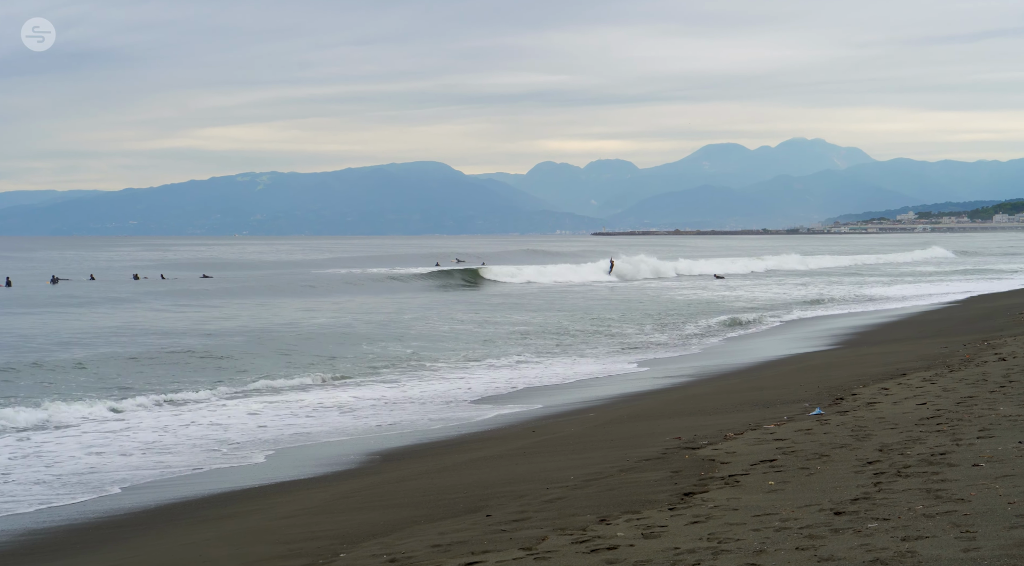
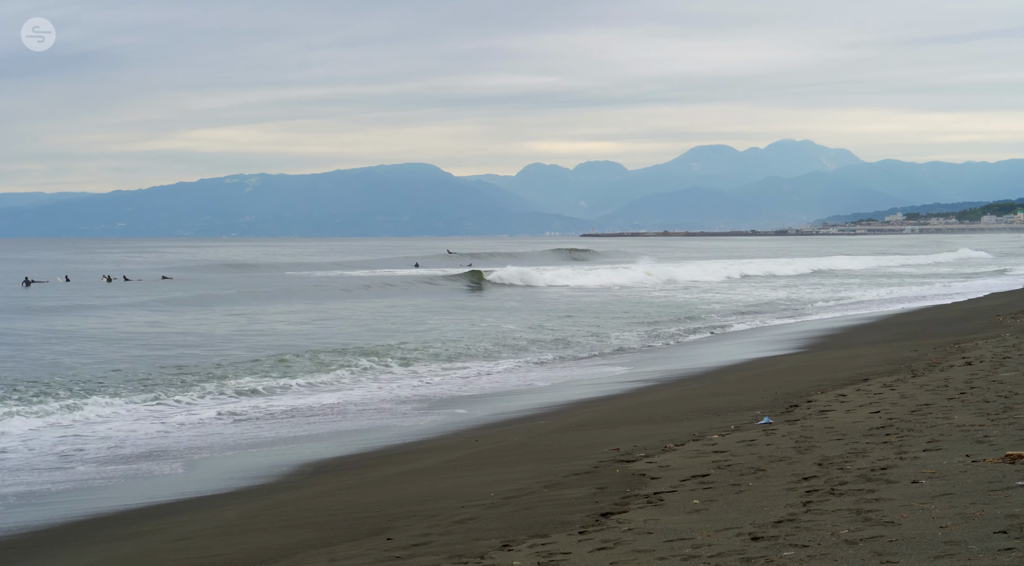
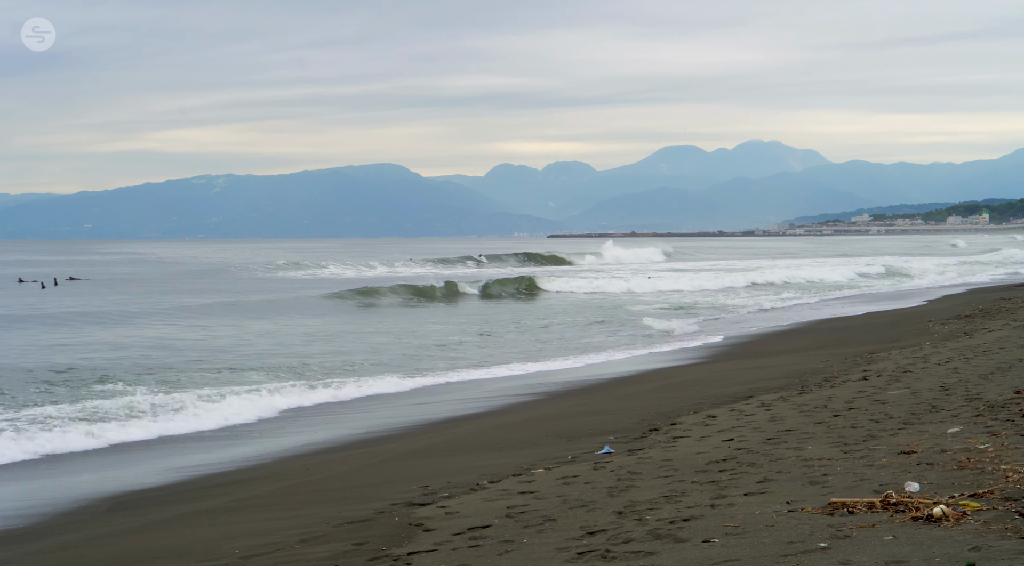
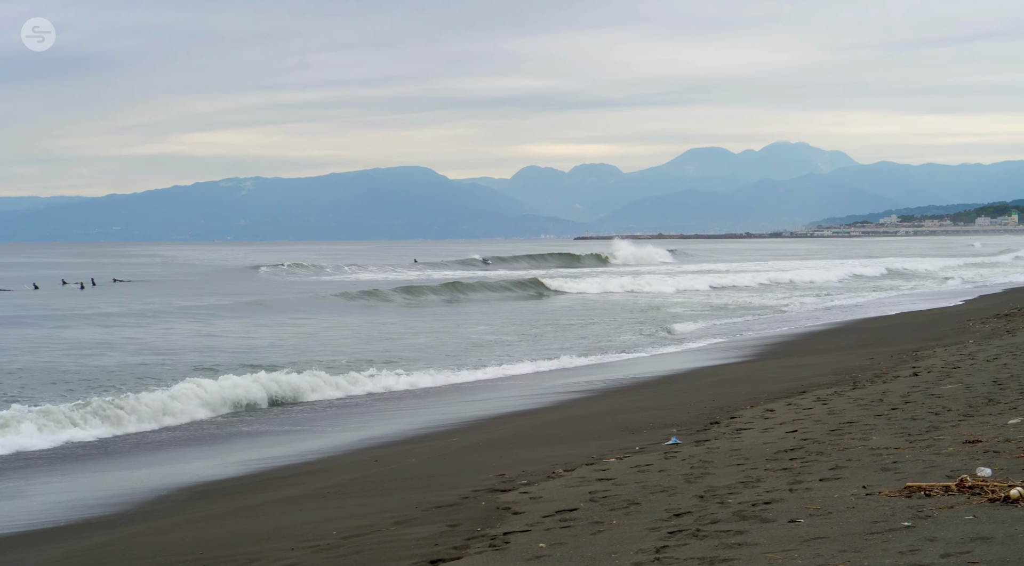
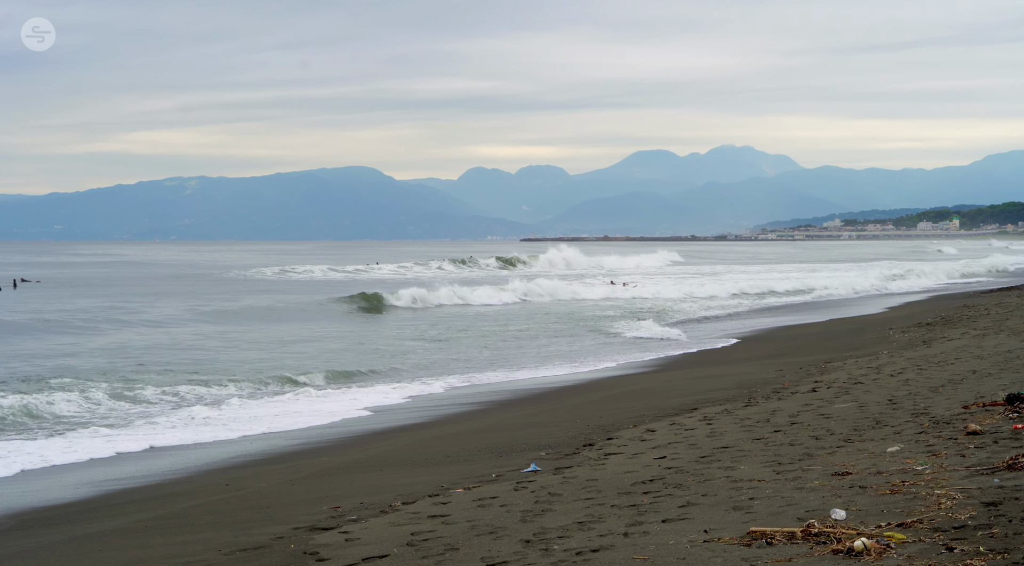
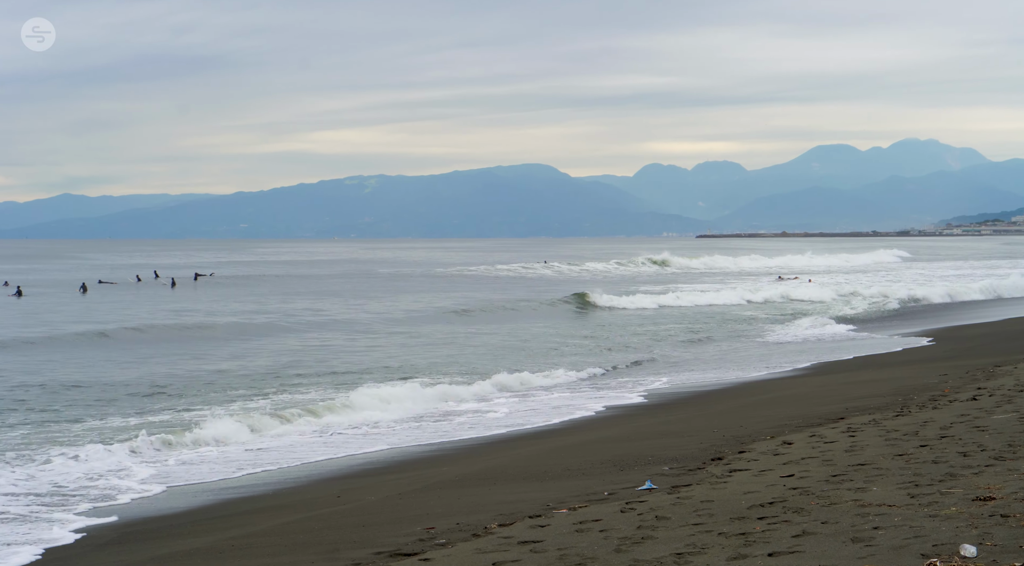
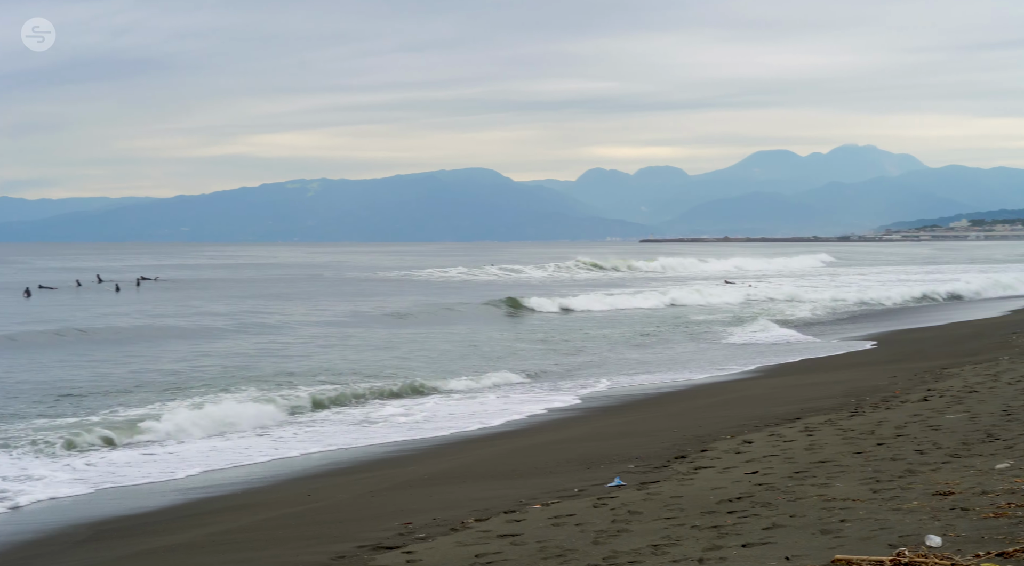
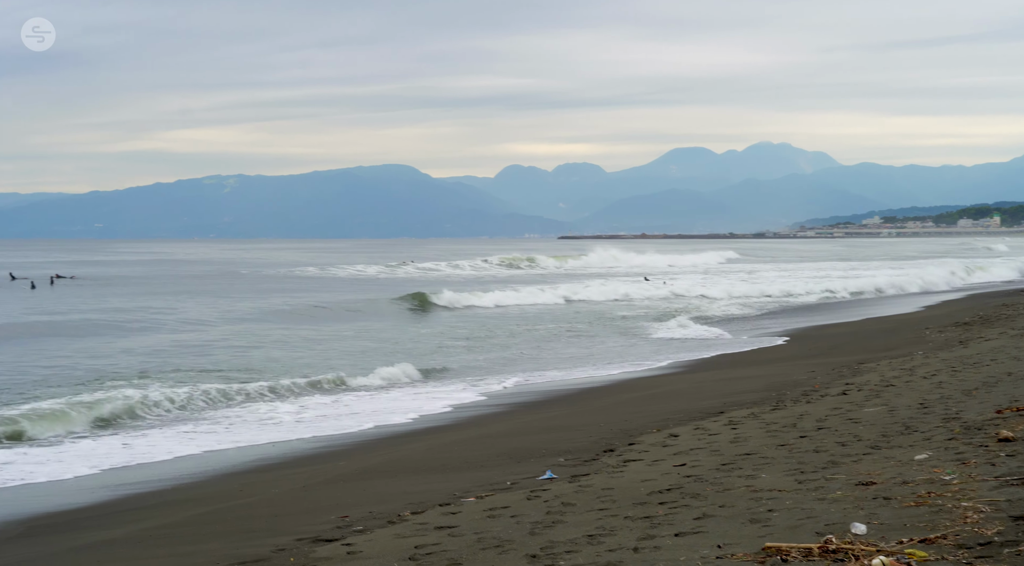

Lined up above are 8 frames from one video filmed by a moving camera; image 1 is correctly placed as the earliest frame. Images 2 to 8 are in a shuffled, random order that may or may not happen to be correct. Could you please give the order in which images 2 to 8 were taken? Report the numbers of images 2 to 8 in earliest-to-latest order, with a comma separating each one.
2, 4, 3, 5, 8, 7, 6
